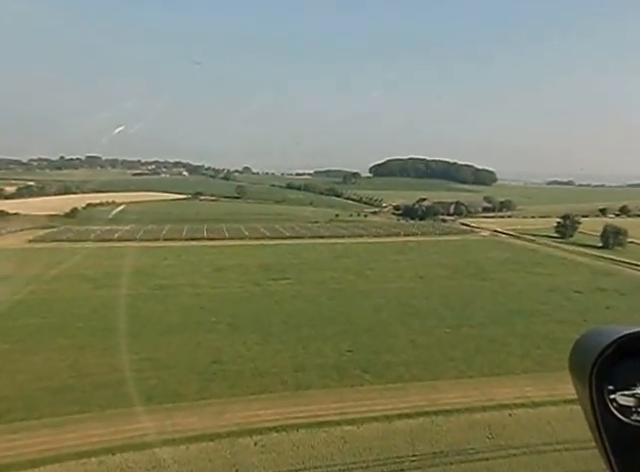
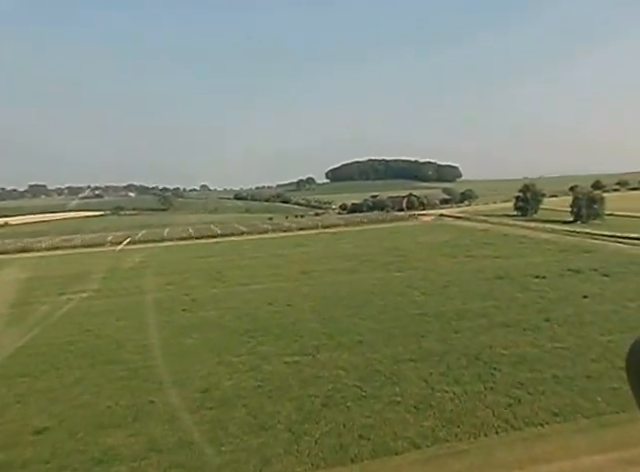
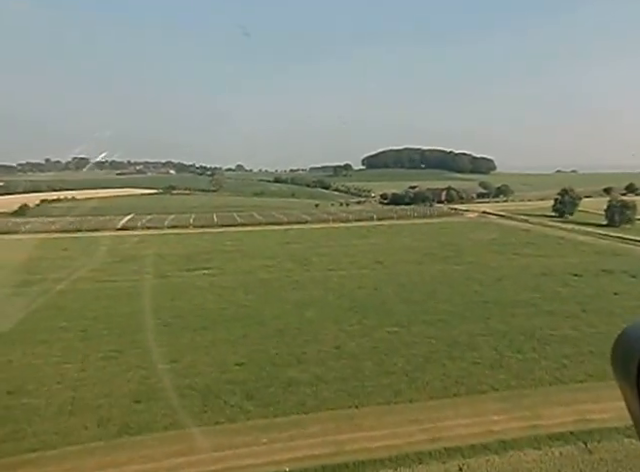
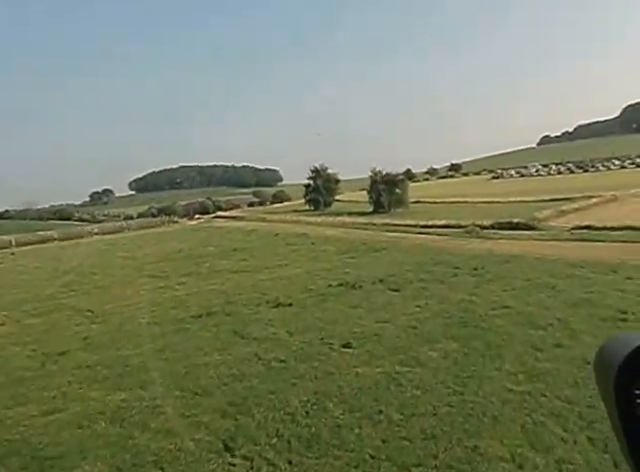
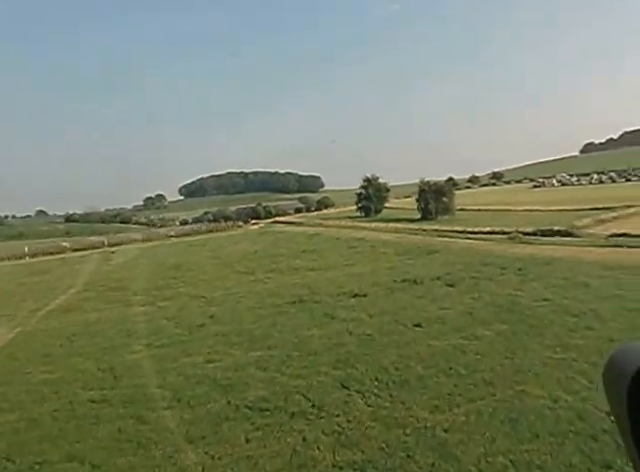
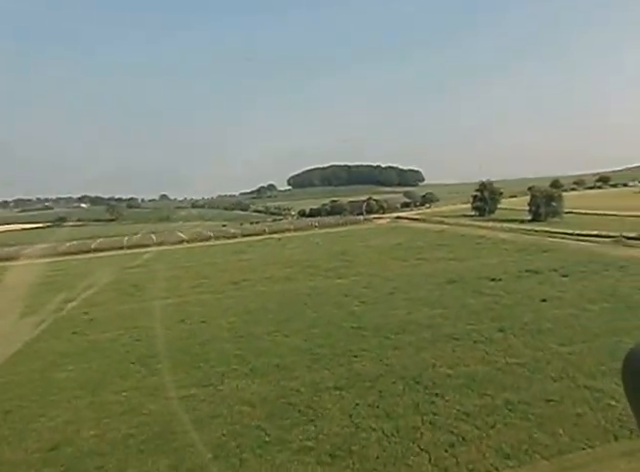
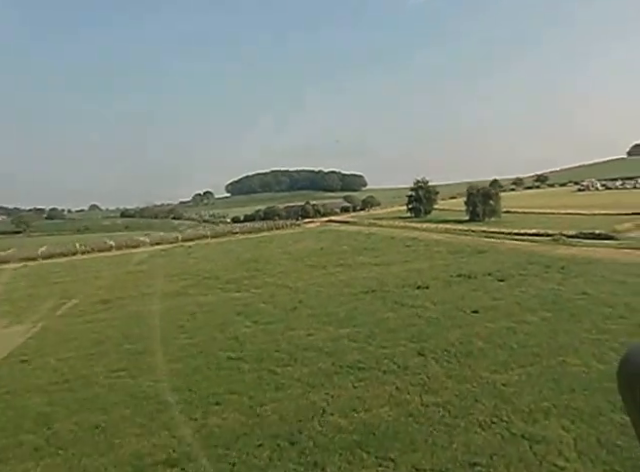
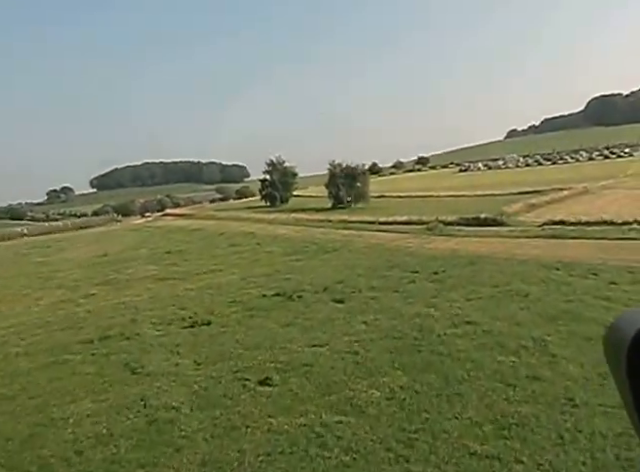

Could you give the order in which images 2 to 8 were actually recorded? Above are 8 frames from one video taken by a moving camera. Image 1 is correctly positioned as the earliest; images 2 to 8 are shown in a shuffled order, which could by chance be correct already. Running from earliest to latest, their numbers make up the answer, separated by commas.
3, 2, 6, 7, 5, 4, 8
